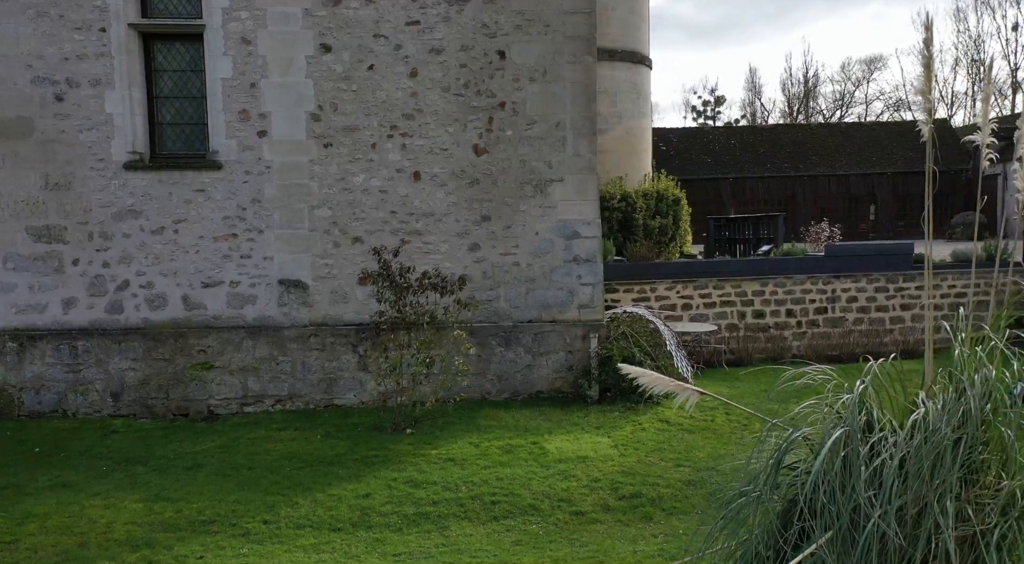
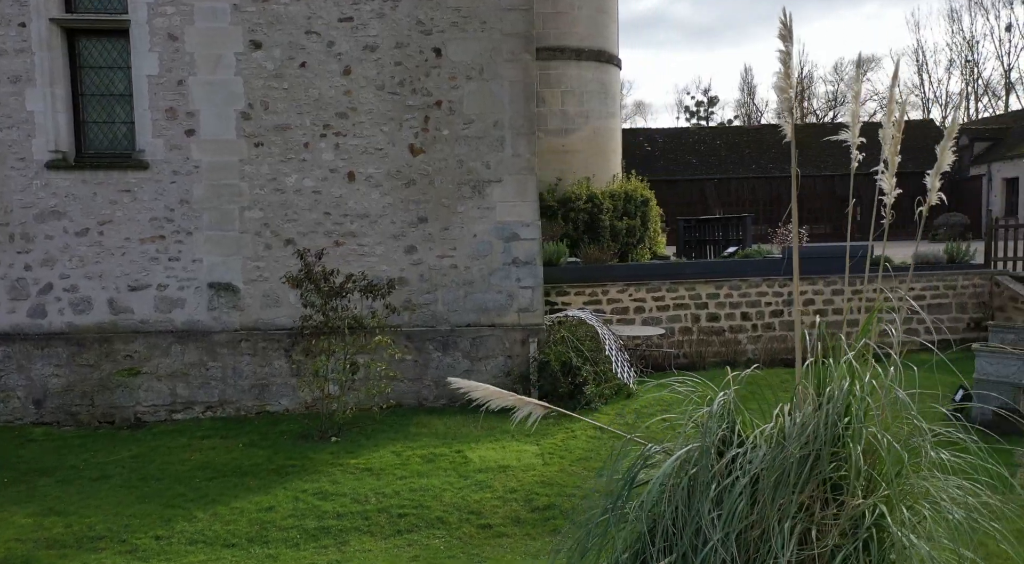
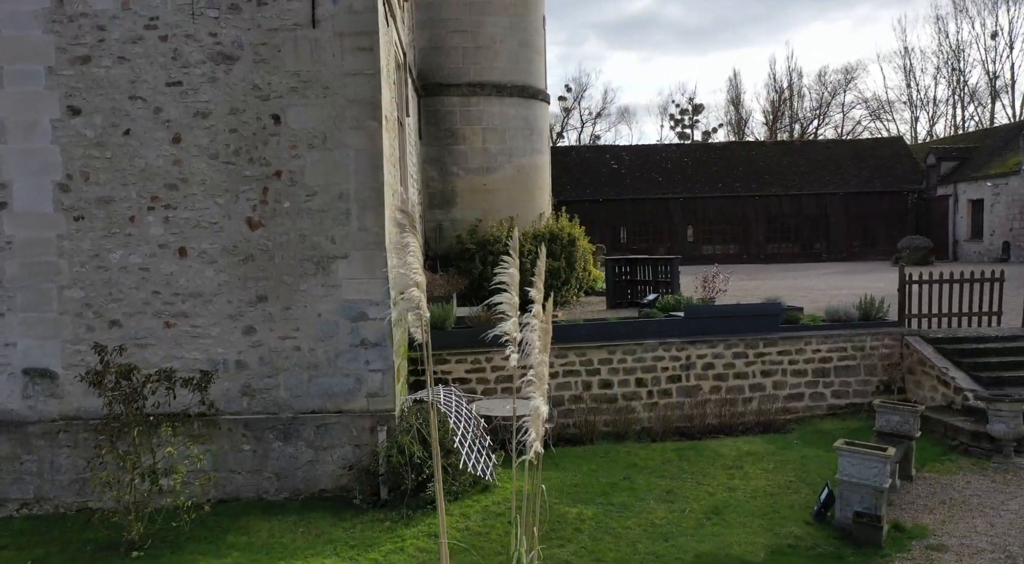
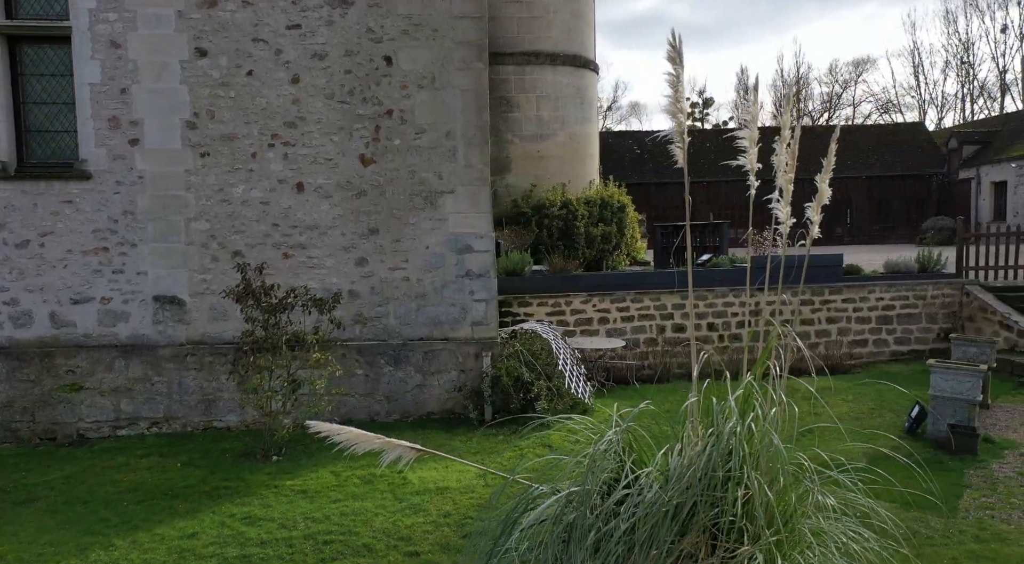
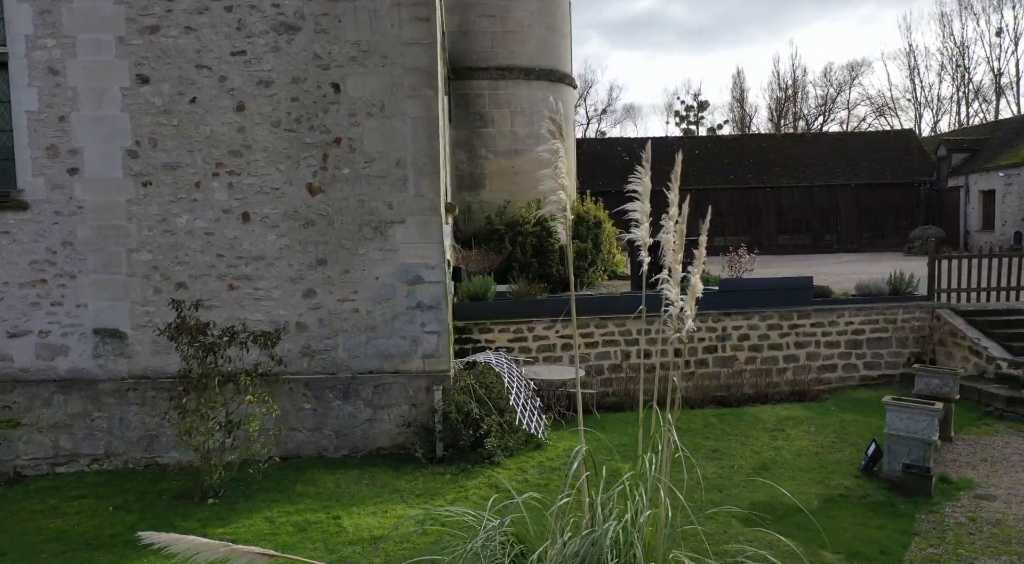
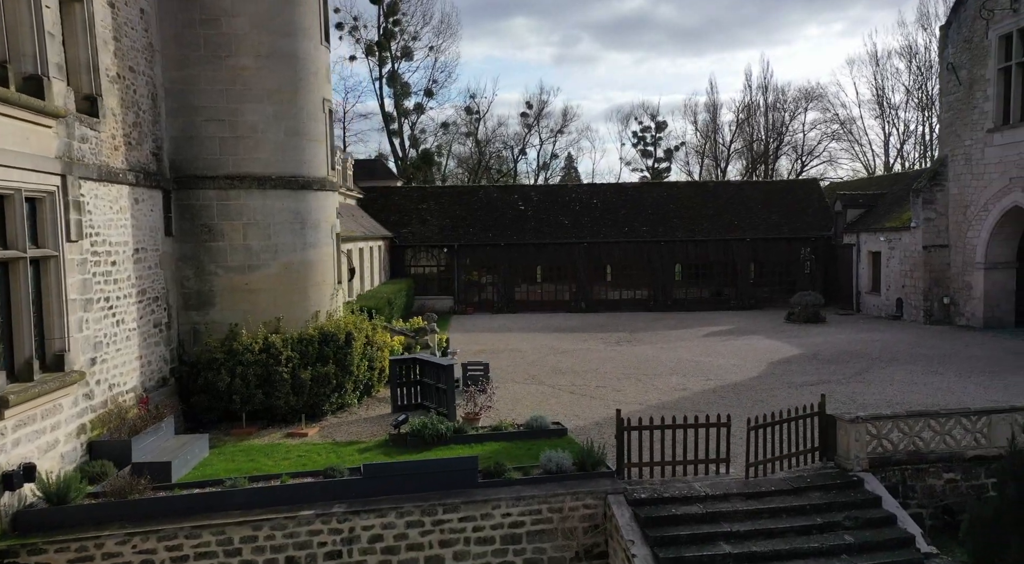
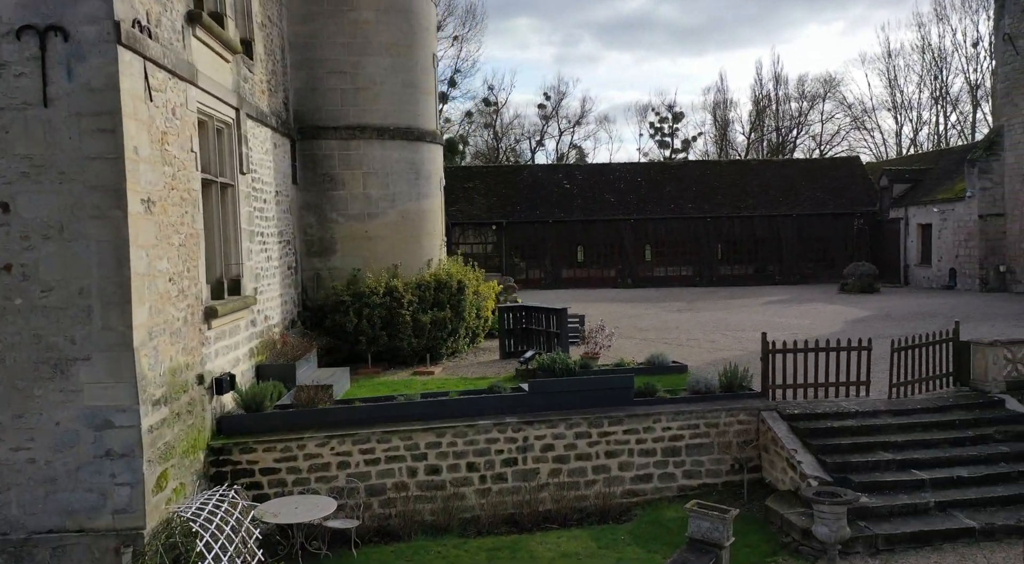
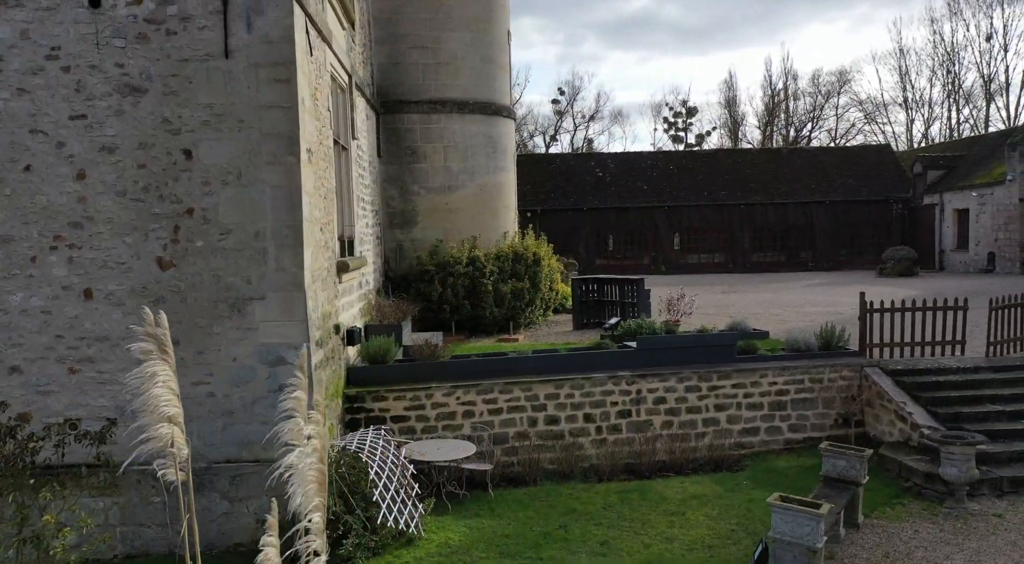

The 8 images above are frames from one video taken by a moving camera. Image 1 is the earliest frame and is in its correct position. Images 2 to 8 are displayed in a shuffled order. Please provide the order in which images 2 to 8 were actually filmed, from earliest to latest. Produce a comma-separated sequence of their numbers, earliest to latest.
2, 4, 5, 3, 8, 7, 6
